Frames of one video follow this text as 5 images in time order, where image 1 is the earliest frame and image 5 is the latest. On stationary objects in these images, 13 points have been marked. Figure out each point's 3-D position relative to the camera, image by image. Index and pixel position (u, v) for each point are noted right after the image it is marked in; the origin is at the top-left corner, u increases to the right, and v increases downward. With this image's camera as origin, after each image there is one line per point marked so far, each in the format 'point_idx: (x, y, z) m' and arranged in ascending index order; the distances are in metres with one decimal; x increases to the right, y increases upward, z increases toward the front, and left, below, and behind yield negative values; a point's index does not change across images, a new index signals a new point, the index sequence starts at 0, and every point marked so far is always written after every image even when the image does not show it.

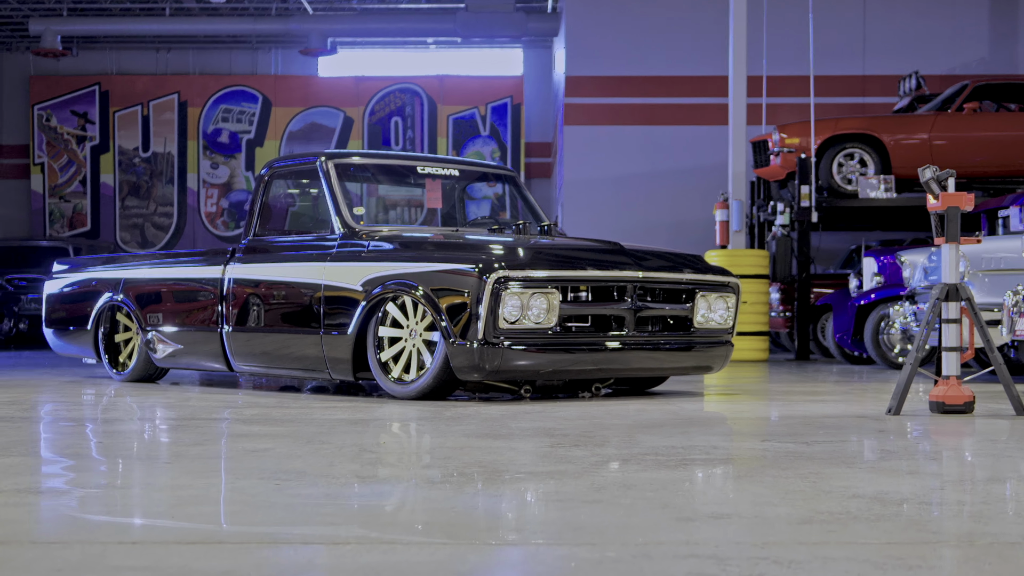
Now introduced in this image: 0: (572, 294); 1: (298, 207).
0: (+0.2, 0.0, +5.6) m
1: (-0.9, +0.3, +6.6) m
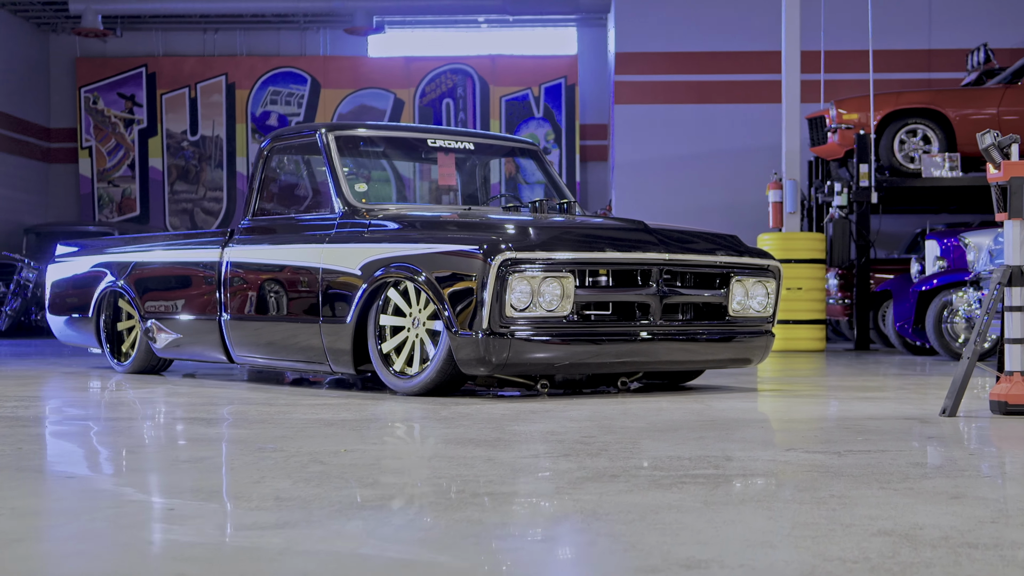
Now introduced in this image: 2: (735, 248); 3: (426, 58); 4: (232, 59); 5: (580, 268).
0: (+0.3, 0.0, +5.0) m
1: (-0.8, +0.4, +6.1) m
2: (+0.8, +0.1, +5.5) m
3: (-1.0, +2.7, +18.5) m
4: (-3.4, +2.8, +19.1) m
5: (+0.2, +0.1, +5.0) m
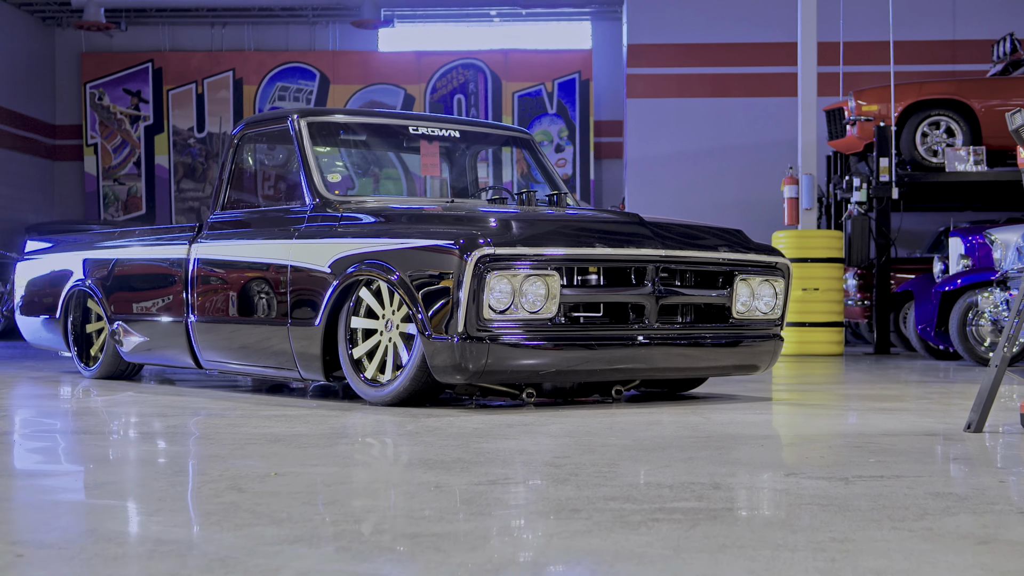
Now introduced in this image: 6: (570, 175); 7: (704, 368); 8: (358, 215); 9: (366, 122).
0: (+0.2, 0.0, +4.6) m
1: (-0.9, +0.4, +5.6) m
2: (+0.7, +0.1, +5.1) m
3: (-0.9, +2.7, +18.1) m
4: (-3.2, +2.8, +18.7) m
5: (+0.2, +0.1, +4.5) m
6: (+0.7, +1.3, +17.7) m
7: (+0.6, -0.3, +4.9) m
8: (-0.5, +0.2, +5.0) m
9: (-0.5, +0.6, +5.6) m
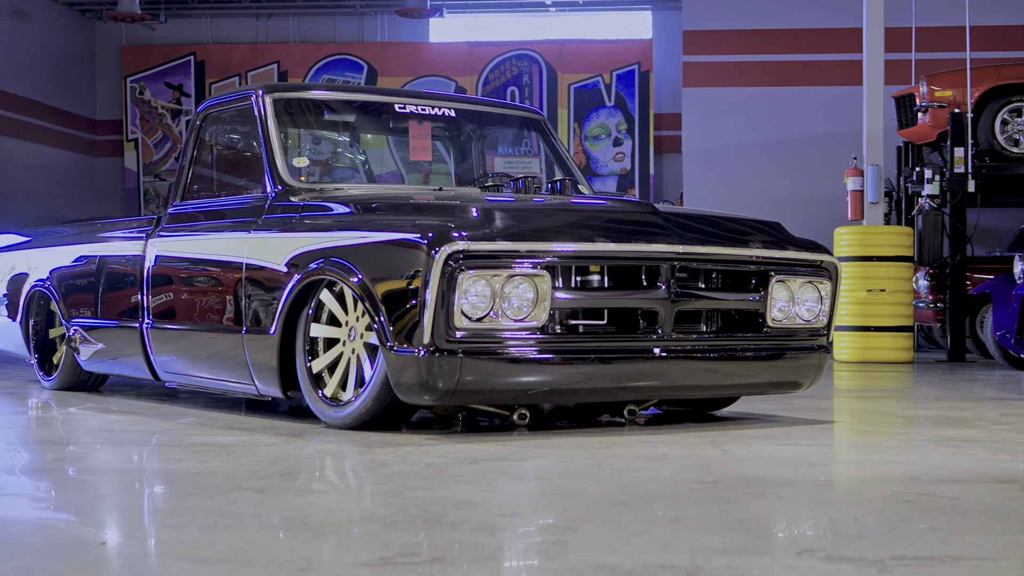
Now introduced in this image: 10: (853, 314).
0: (+0.2, 0.0, +3.8) m
1: (-0.9, +0.4, +4.9) m
2: (+0.7, +0.1, +4.3) m
3: (-0.2, +2.7, +17.3) m
4: (-2.6, +2.8, +18.0) m
5: (+0.1, +0.1, +3.7) m
6: (+1.2, +1.2, +16.9) m
7: (+0.6, -0.3, +4.1) m
8: (-0.5, +0.2, +4.2) m
9: (-0.5, +0.6, +4.9) m
10: (+2.0, -0.2, +9.6) m
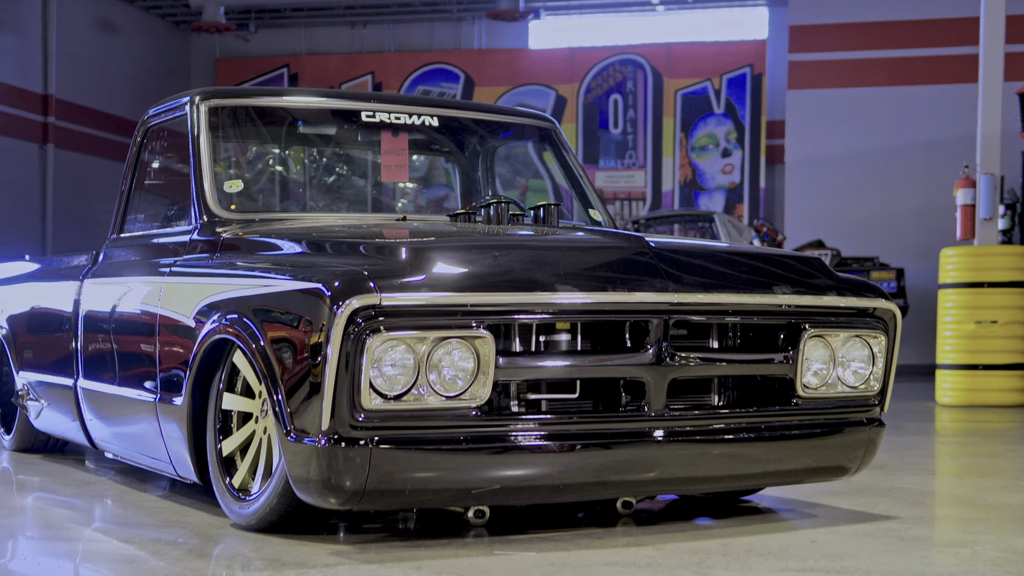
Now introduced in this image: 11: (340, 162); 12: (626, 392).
0: (0.0, -0.1, +2.9) m
1: (-0.9, +0.3, +4.1) m
2: (+0.6, 0.0, +3.3) m
3: (+0.8, +2.5, +16.4) m
4: (-1.4, +2.6, +17.4) m
5: (0.0, -0.1, +2.9) m
6: (+2.3, +1.1, +15.9) m
7: (+0.5, -0.4, +3.2) m
8: (-0.6, +0.1, +3.4) m
9: (-0.5, +0.5, +4.0) m
10: (+2.4, -0.3, +8.6) m
11: (-0.5, +0.3, +4.0) m
12: (+0.2, -0.2, +3.0) m
